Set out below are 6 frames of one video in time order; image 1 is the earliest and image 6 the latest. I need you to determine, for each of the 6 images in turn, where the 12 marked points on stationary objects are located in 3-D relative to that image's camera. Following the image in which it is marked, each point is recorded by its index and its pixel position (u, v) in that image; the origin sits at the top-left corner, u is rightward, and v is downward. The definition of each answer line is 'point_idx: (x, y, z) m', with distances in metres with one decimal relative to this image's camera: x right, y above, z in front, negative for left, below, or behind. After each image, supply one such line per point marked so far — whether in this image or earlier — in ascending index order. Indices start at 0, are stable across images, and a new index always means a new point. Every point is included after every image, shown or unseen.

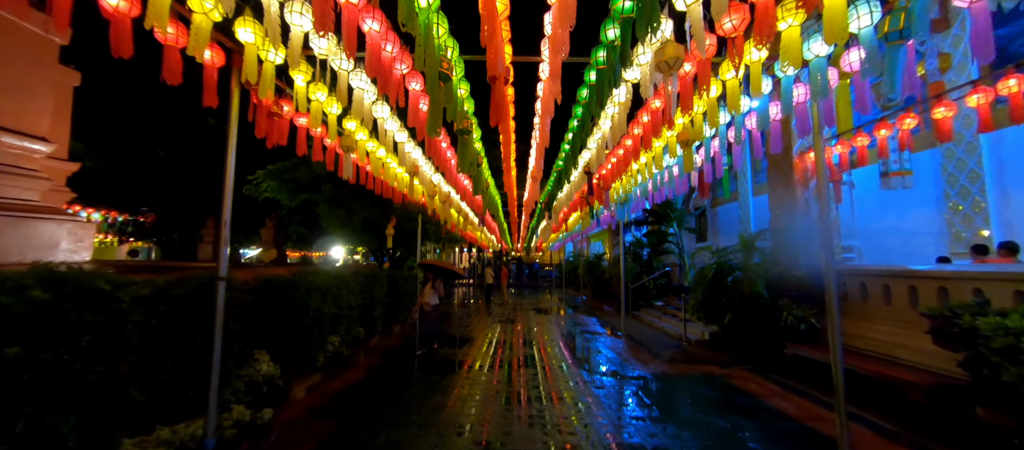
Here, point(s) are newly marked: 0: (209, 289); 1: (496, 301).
0: (-2.5, -0.5, +3.2) m
1: (-0.7, -3.5, +17.6) m
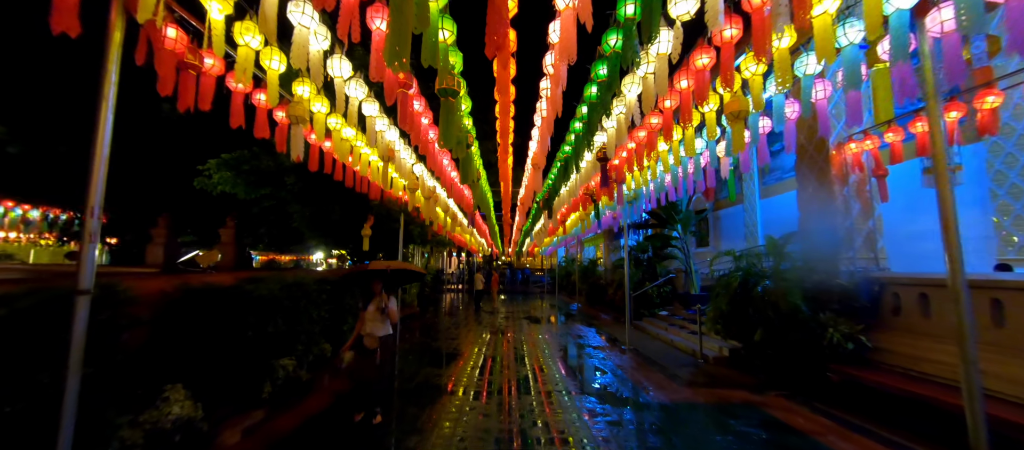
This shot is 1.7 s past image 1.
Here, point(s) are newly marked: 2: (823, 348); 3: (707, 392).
0: (-2.5, -0.5, +2.2) m
1: (-1.1, -3.6, +16.5) m
2: (+3.8, -1.5, +4.7) m
3: (+2.6, -2.2, +5.1) m
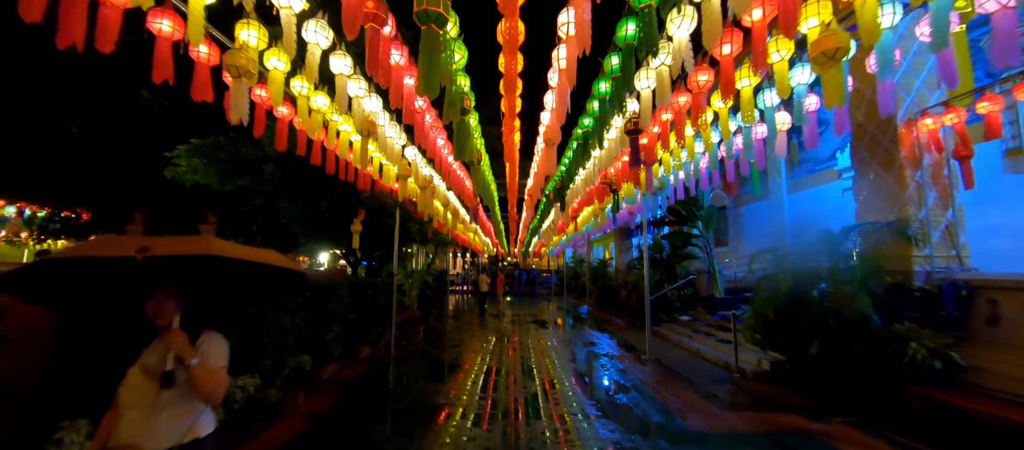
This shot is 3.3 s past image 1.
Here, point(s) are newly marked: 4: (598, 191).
0: (-2.4, -0.4, +1.4) m
1: (-0.8, -3.5, +15.7) m
2: (+3.8, -1.4, +3.8) m
3: (+2.7, -2.1, +4.3) m
4: (+1.3, +0.5, +6.0) m
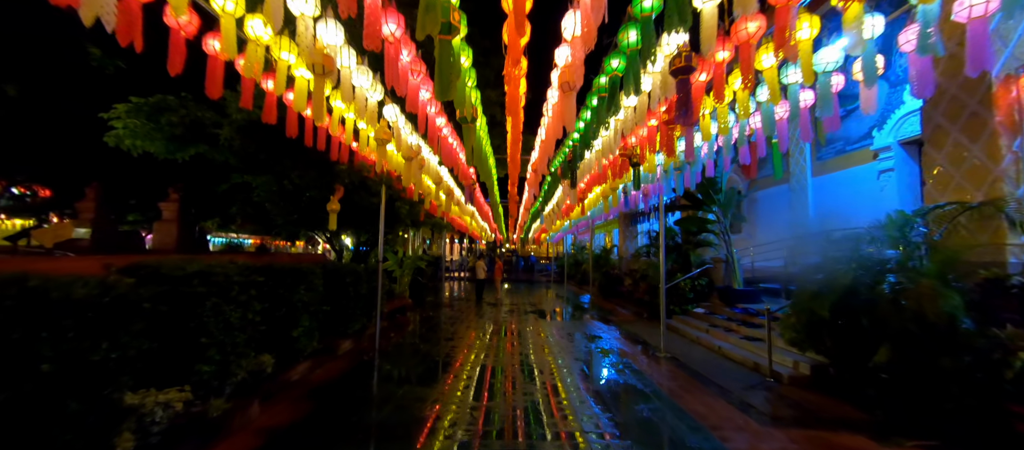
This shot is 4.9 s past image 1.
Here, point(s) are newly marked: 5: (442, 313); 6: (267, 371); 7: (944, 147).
0: (-2.4, -0.2, +0.5) m
1: (-0.9, -2.9, +15.0) m
2: (+3.8, -1.2, +3.1) m
3: (+2.7, -1.9, +3.5) m
4: (+1.4, +0.8, +5.1) m
5: (-2.1, -2.6, +11.4) m
6: (-2.6, -1.5, +4.1) m
7: (+5.2, +0.9, +4.7) m
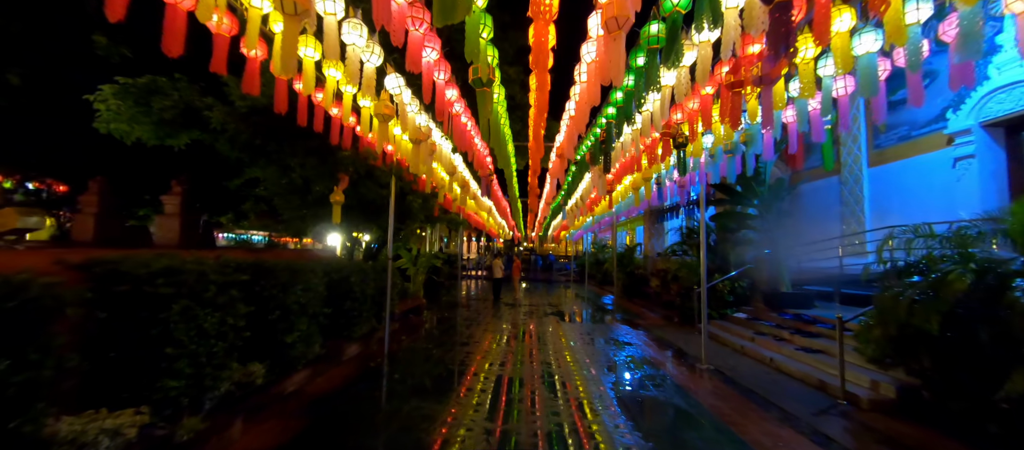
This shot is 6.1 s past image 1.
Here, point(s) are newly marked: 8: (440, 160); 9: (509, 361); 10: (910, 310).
0: (-2.4, -0.1, 0.0) m
1: (-0.2, -2.8, +14.4) m
2: (+4.0, -1.2, +2.2) m
3: (+2.9, -1.8, +2.8) m
4: (+1.6, +0.9, +4.4) m
5: (-1.5, -2.5, +10.9) m
6: (-2.4, -1.4, +3.5) m
7: (+5.4, +1.0, +3.8) m
8: (-1.1, +1.0, +6.3) m
9: (0.0, -2.1, +6.2) m
10: (+3.5, -0.7, +3.5) m
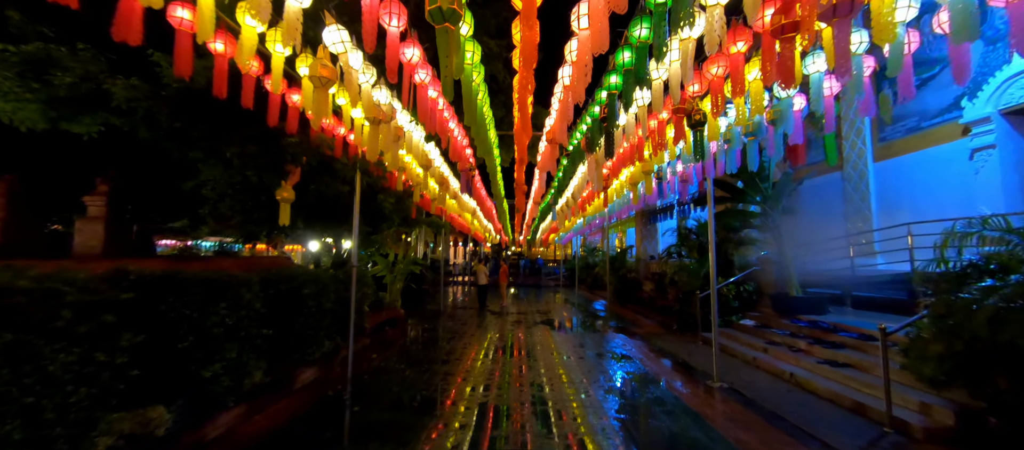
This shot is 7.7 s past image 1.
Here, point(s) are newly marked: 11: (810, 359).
0: (-2.4, -0.1, -0.8) m
1: (-0.6, -2.9, +13.6) m
2: (+3.9, -1.1, +1.6) m
3: (+2.8, -1.8, +2.1) m
4: (+1.4, +0.9, +3.7) m
5: (-1.9, -2.6, +10.0) m
6: (-2.5, -1.4, +2.7) m
7: (+5.3, +1.1, +3.3) m
8: (-1.4, +1.0, +5.5) m
9: (-0.2, -2.1, +5.3) m
10: (+3.3, -0.7, +2.8) m
11: (+3.9, -1.7, +5.1) m
